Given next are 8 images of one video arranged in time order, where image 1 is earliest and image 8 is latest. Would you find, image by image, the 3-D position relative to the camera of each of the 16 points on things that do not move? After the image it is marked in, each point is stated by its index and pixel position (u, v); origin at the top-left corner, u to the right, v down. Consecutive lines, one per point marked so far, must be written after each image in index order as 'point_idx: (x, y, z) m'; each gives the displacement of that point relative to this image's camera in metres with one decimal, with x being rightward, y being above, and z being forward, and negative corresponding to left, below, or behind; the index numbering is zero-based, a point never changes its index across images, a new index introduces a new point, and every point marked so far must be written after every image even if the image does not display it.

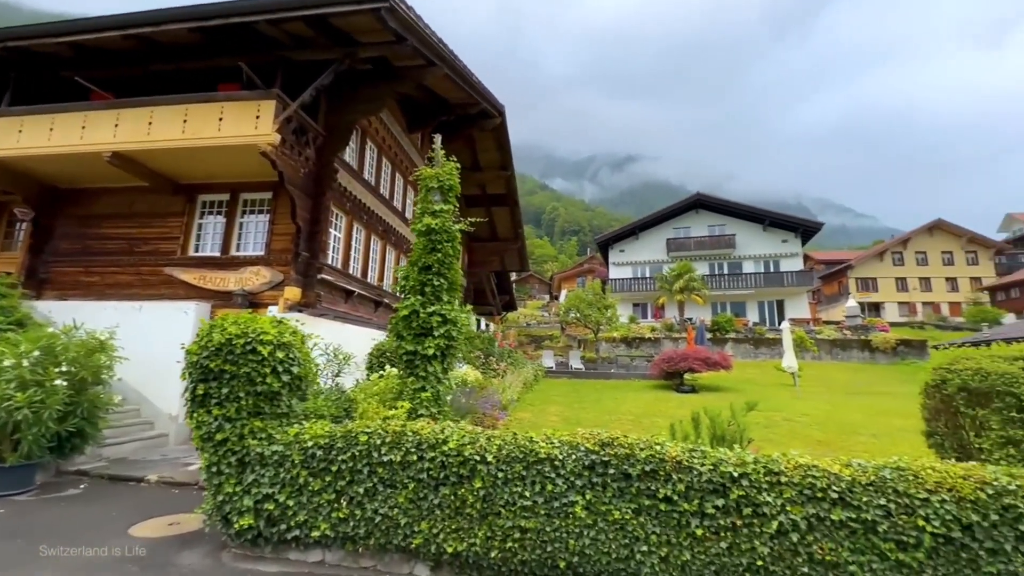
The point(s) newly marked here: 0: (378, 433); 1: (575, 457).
0: (-1.5, -1.6, +4.8) m
1: (+0.6, -1.7, +4.5) m
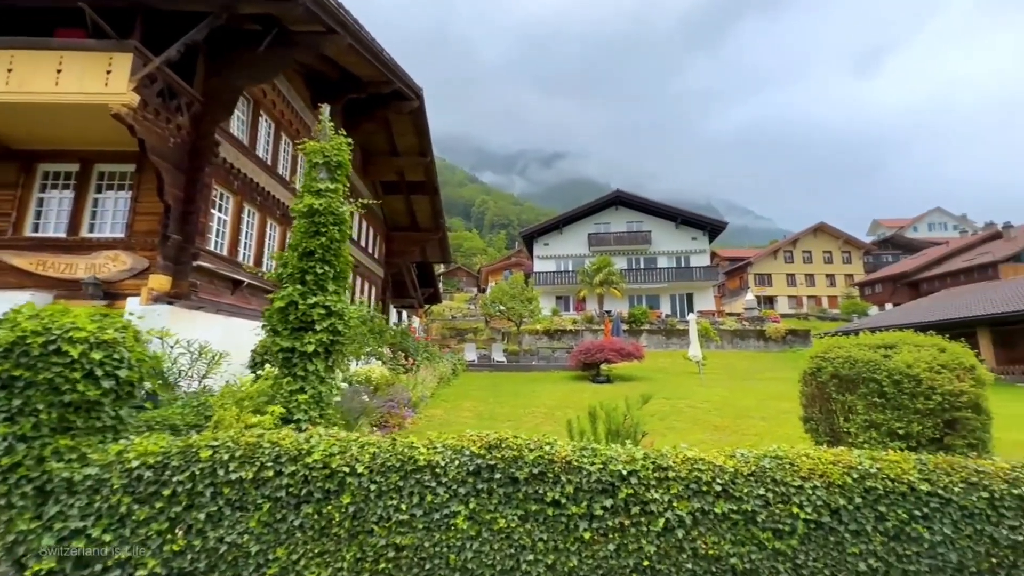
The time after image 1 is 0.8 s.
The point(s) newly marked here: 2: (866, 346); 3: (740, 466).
0: (-2.6, -1.4, +4.1) m
1: (-0.5, -1.6, +4.1) m
2: (+4.1, -0.7, +5.2) m
3: (+2.1, -1.7, +4.2) m
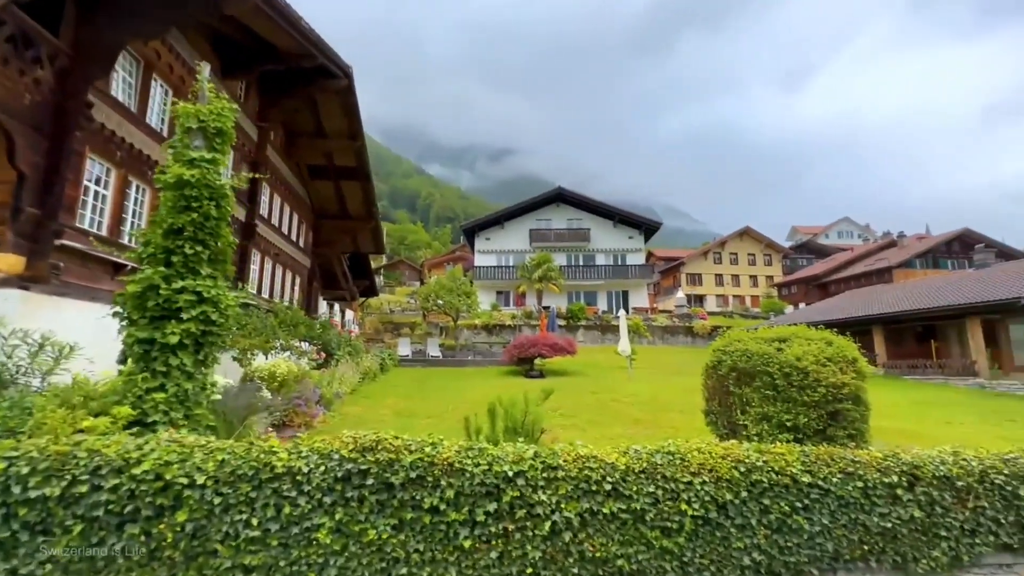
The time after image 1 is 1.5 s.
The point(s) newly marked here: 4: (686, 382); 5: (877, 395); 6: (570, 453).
0: (-3.6, -1.3, +3.3) m
1: (-1.5, -1.5, +3.6) m
2: (+3.0, -0.6, +5.3) m
3: (+1.1, -1.6, +4.0) m
4: (+6.9, -3.7, +17.7) m
5: (+13.5, -4.1, +17.4) m
6: (+0.5, -1.5, +4.1) m
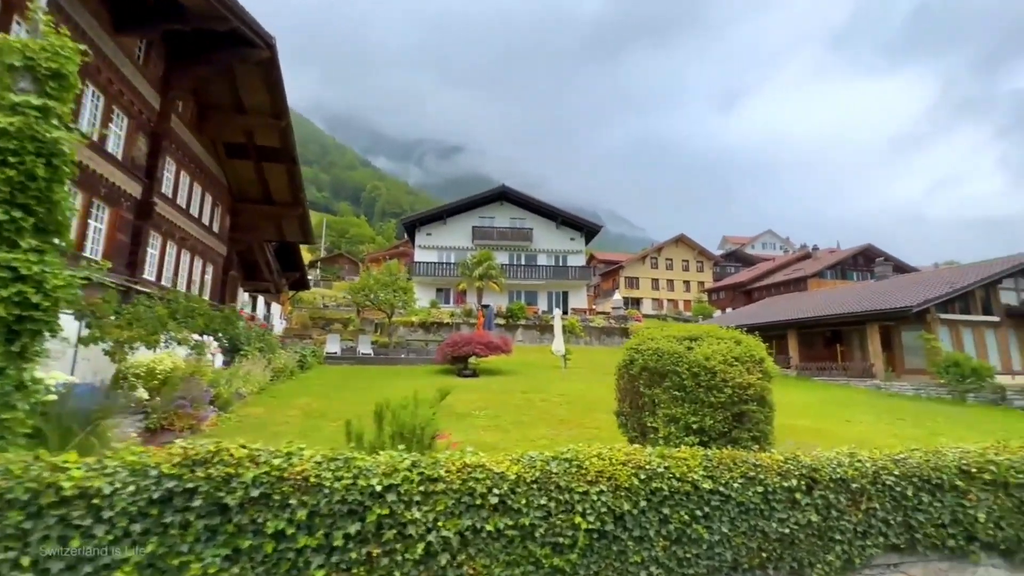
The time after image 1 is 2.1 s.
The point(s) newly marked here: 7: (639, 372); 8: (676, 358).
0: (-4.5, -1.0, +2.3) m
1: (-2.4, -1.3, +2.9) m
2: (+1.9, -0.6, +5.1) m
3: (+0.1, -1.5, +3.6) m
4: (+4.1, -3.8, +17.9) m
5: (+10.8, -4.3, +18.4) m
6: (-0.5, -1.4, +3.6) m
7: (+1.4, -1.0, +5.1) m
8: (+1.8, -0.7, +4.8) m
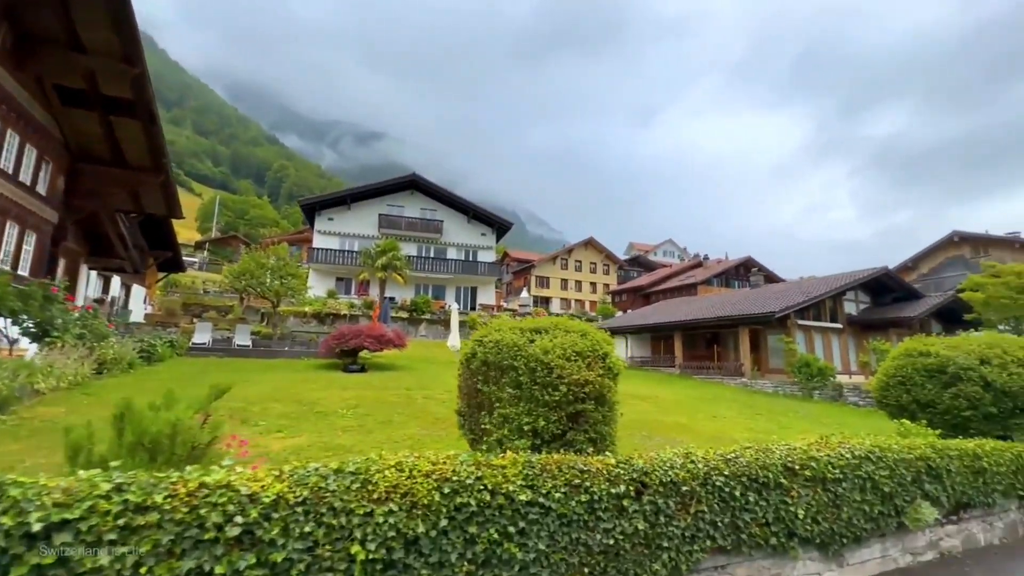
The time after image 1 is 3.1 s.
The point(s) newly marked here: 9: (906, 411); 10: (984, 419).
0: (-5.6, -0.6, +0.7) m
1: (-3.8, -1.0, +1.7) m
2: (+0.1, -0.4, +4.6) m
3: (-1.4, -1.3, +2.8) m
4: (-0.2, -3.6, +17.6) m
5: (+6.3, -4.4, +19.3) m
6: (-1.9, -1.2, +2.7) m
7: (-0.3, -0.8, +4.5) m
8: (0.0, -0.6, +4.3) m
9: (+7.7, -2.4, +8.7) m
10: (+8.3, -2.3, +7.9) m
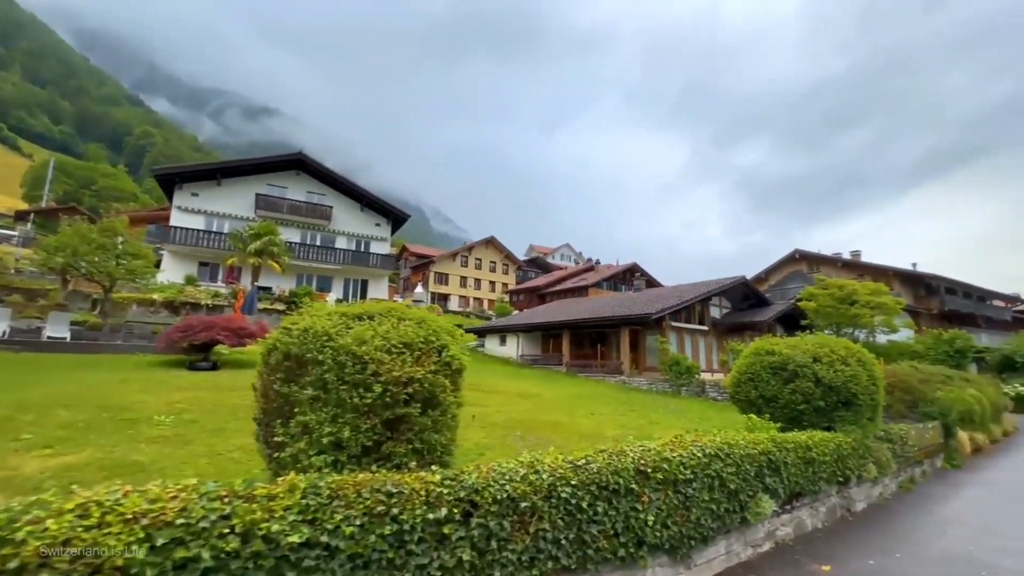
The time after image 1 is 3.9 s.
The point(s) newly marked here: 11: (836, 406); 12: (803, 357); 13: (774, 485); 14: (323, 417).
0: (-6.2, -0.2, -1.3) m
1: (-4.6, -0.7, 0.0) m
2: (-1.4, -0.2, +3.6) m
3: (-2.5, -1.0, +1.6) m
4: (-4.6, -3.3, +16.3) m
5: (+1.3, -4.3, +19.4) m
6: (-3.0, -0.9, +1.3) m
7: (-1.8, -0.6, +3.5) m
8: (-1.4, -0.4, +3.3) m
9: (+5.0, -2.5, +9.3) m
10: (+5.8, -2.4, +8.7) m
11: (+6.2, -2.3, +8.6) m
12: (+5.8, -1.4, +8.9) m
13: (+3.6, -2.7, +6.1) m
14: (-1.4, -0.9, +3.2) m
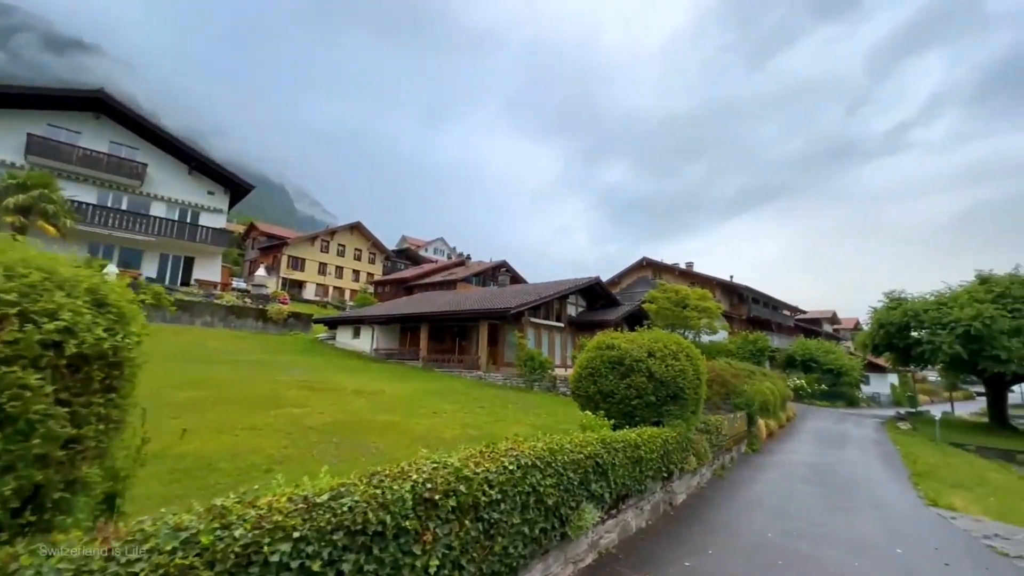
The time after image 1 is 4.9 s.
0: (-6.1, +0.3, -4.3) m
1: (-4.9, -0.1, -2.7) m
2: (-2.9, +0.2, +1.7) m
3: (-3.4, -0.6, -0.5) m
4: (-9.6, -2.5, +13.0) m
5: (-4.9, -3.8, +17.6) m
6: (-3.8, -0.4, -0.9) m
7: (-3.3, -0.1, +1.5) m
8: (-2.8, 0.0, +1.5) m
9: (+1.6, -2.3, +9.0) m
10: (+2.6, -2.3, +8.6) m
11: (+3.0, -2.2, +8.6) m
12: (+2.5, -1.3, +8.8) m
13: (+1.1, -2.5, +5.5) m
14: (-2.8, -0.5, +1.3) m
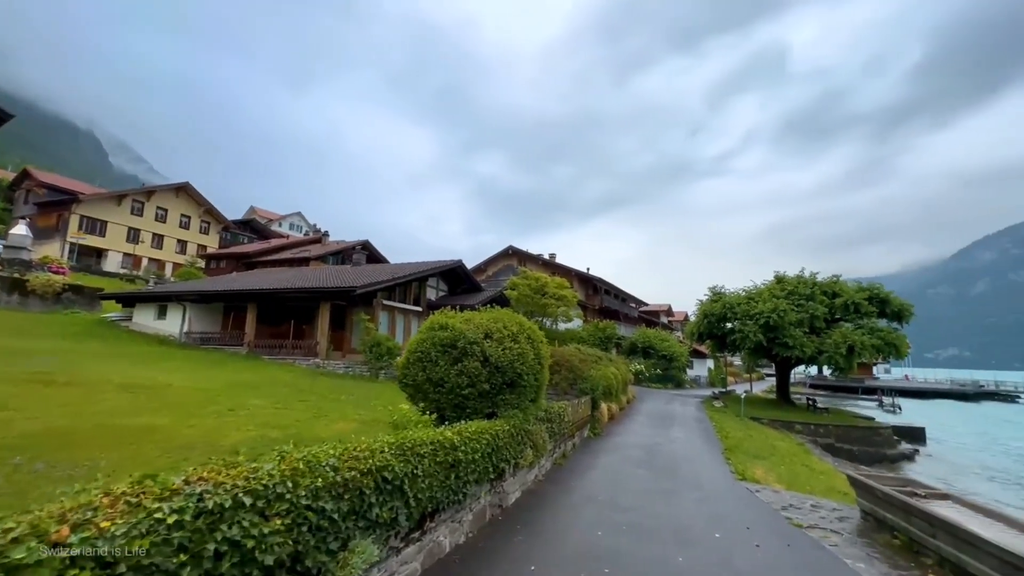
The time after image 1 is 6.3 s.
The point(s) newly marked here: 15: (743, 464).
0: (-5.1, +0.7, -7.5) m
1: (-4.5, +0.3, -5.5) m
2: (-3.7, +0.7, -0.7) m
3: (-3.7, -0.2, -3.1) m
4: (-13.5, -1.4, +8.3) m
5: (-10.2, -2.7, +14.0) m
6: (-3.9, 0.0, -3.5) m
7: (-4.0, +0.3, -1.1) m
8: (-3.6, +0.5, -1.0) m
9: (-1.6, -1.8, +7.5) m
10: (-0.5, -1.8, +7.4) m
11: (-0.2, -1.7, +7.6) m
12: (-0.6, -0.8, +7.5) m
13: (-1.1, -2.1, +4.1) m
14: (-3.5, 0.0, -1.1) m
15: (+6.5, -5.0, +12.6) m
